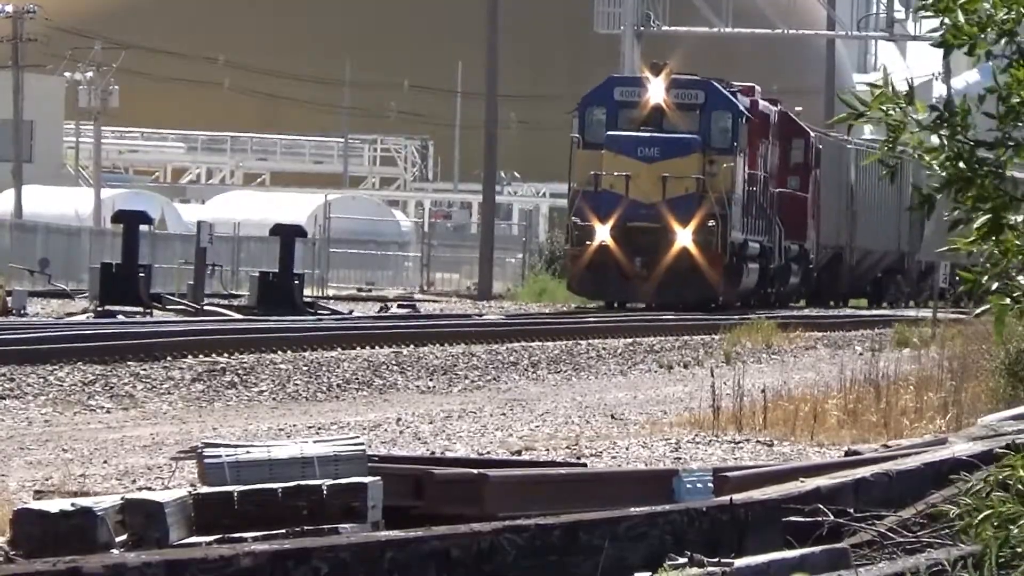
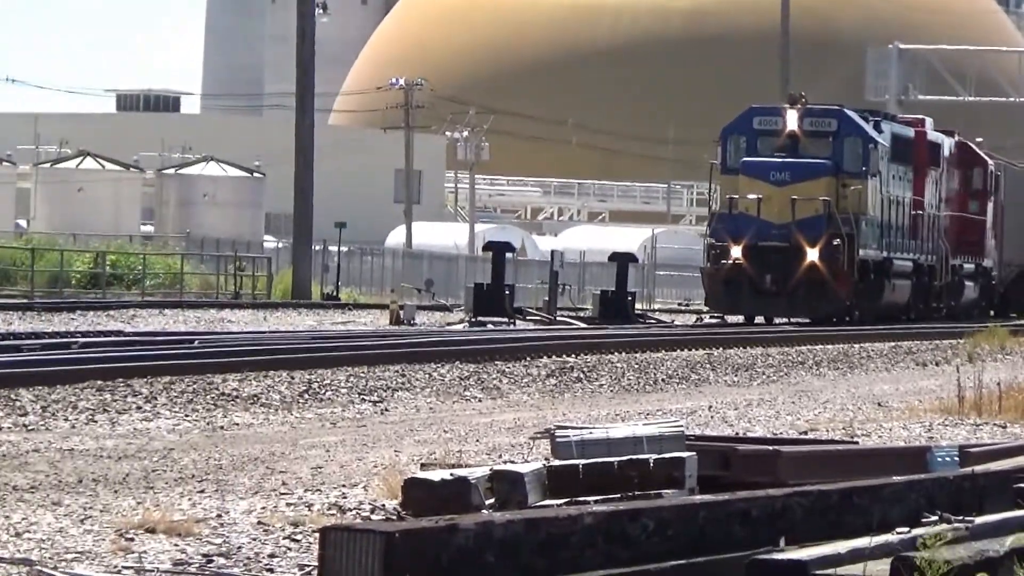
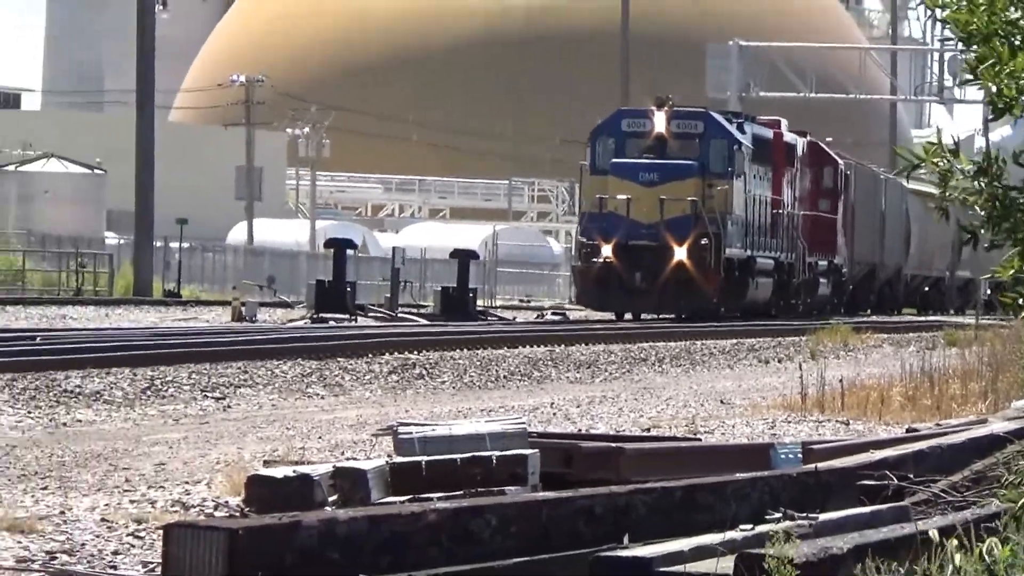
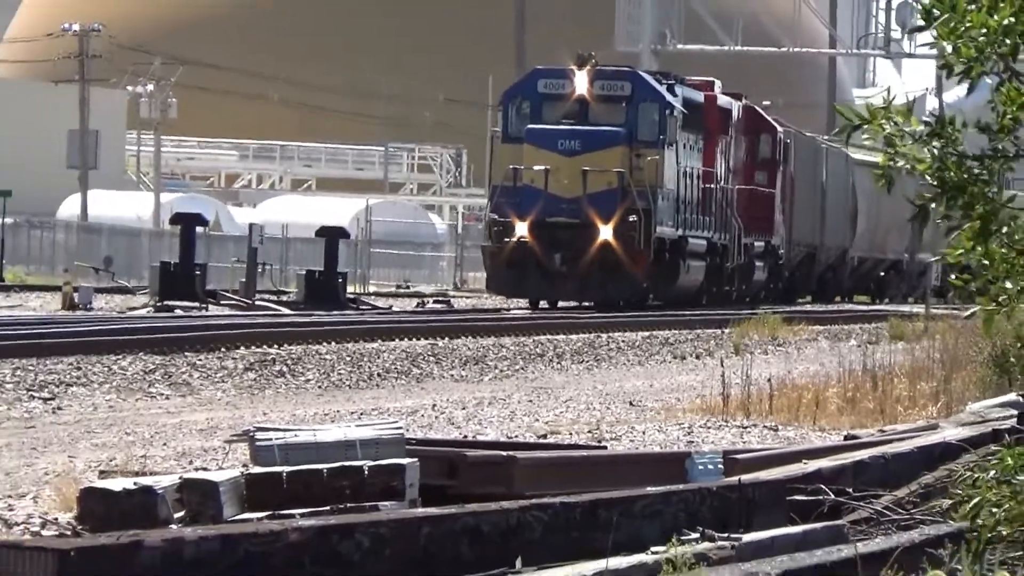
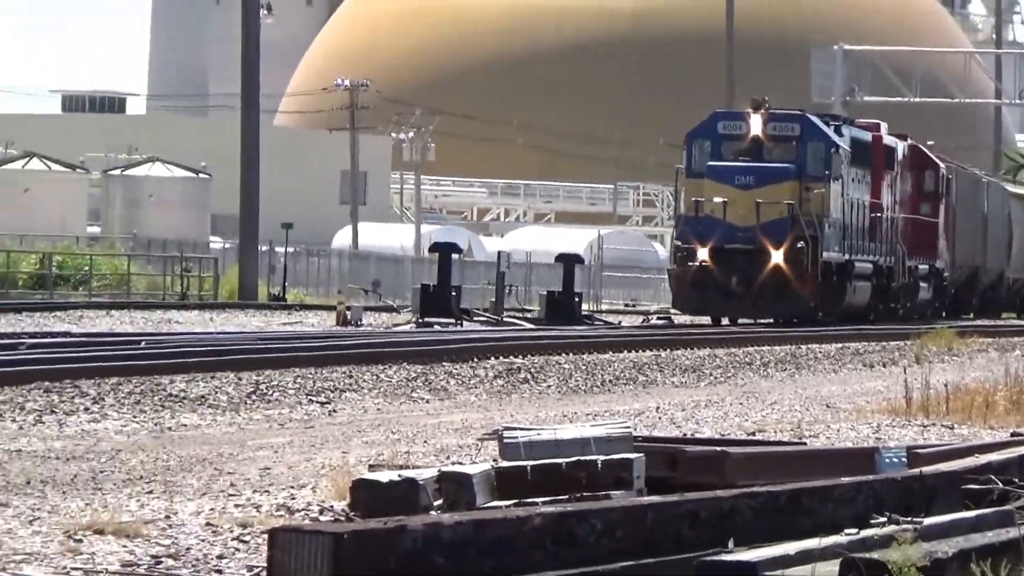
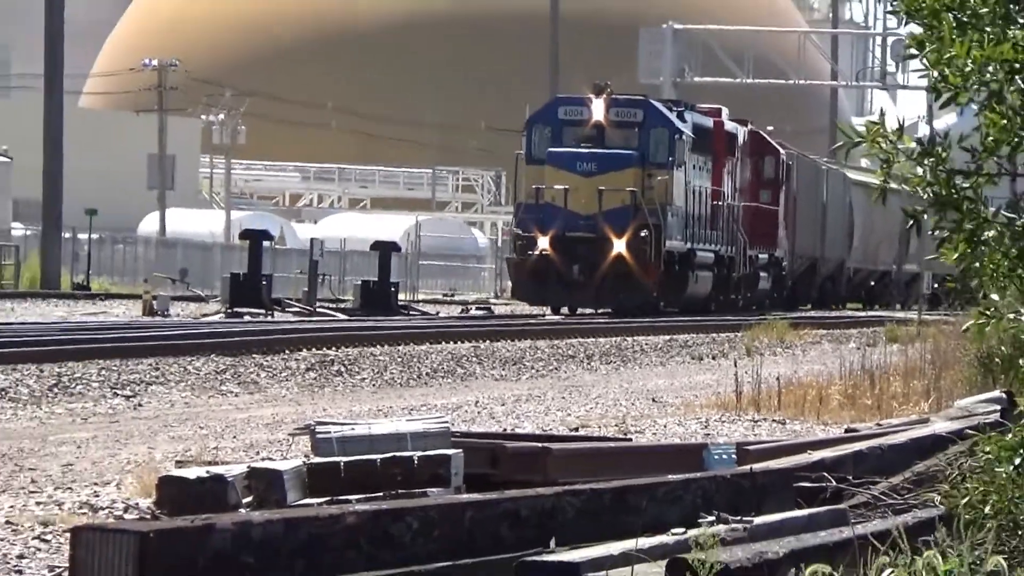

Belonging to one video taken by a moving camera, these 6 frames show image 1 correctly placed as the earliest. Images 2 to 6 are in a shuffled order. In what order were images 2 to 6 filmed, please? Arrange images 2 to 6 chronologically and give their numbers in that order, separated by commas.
4, 6, 3, 5, 2
